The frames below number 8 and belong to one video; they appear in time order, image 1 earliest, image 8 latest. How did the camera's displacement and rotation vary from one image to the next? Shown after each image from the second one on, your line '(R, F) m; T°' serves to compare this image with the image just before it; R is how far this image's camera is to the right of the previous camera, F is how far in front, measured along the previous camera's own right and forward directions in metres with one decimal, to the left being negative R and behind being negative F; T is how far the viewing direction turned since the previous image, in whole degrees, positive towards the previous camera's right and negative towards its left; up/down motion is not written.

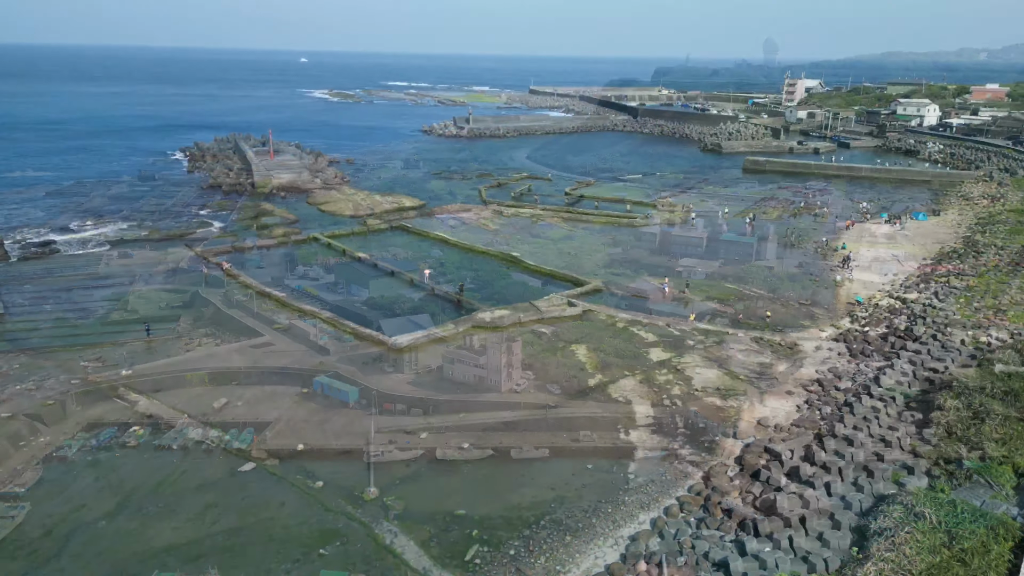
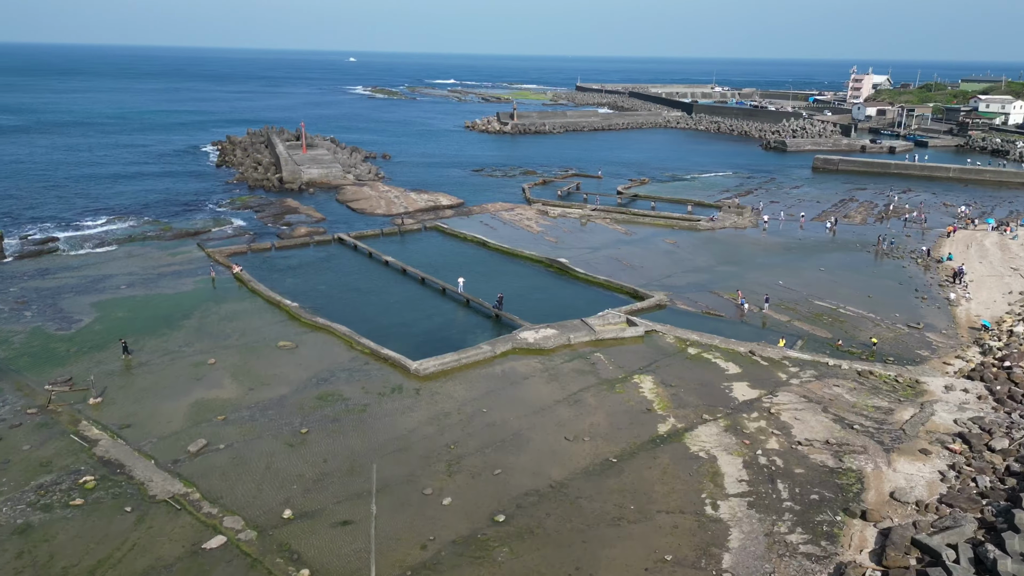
(-0.3, +4.8) m; -3°
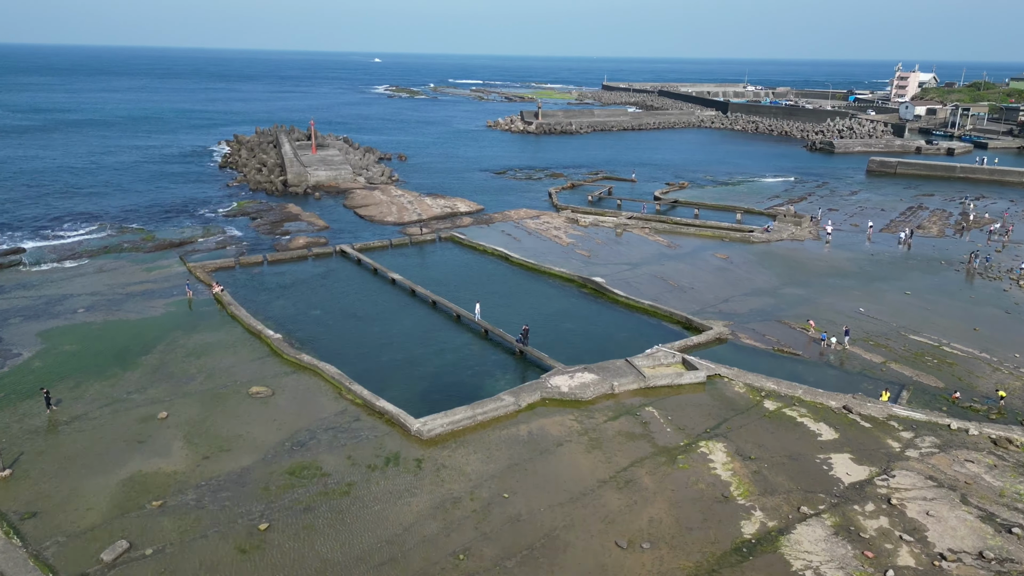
(-0.2, +4.9) m; -2°
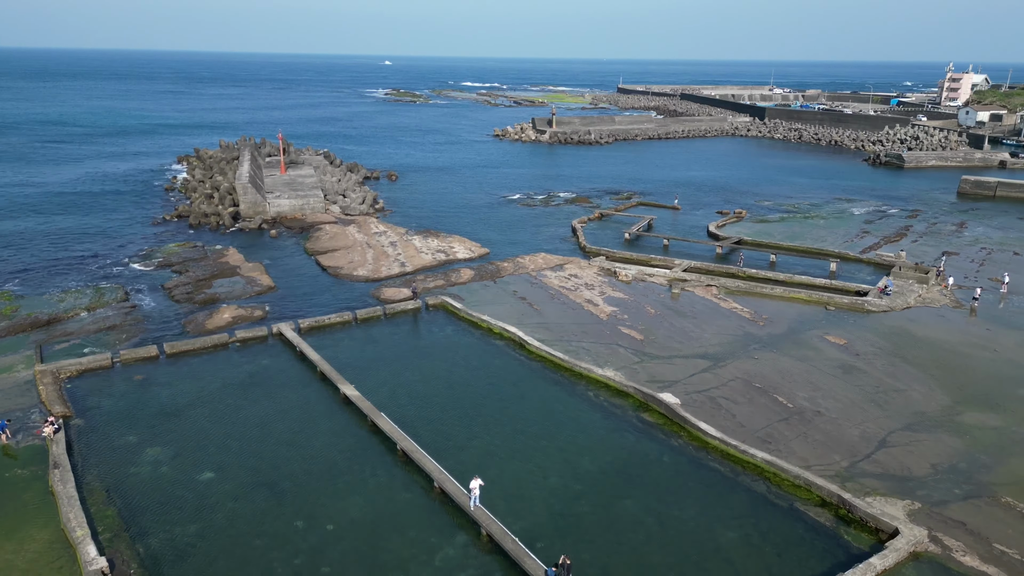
(-0.3, +10.4) m; -1°
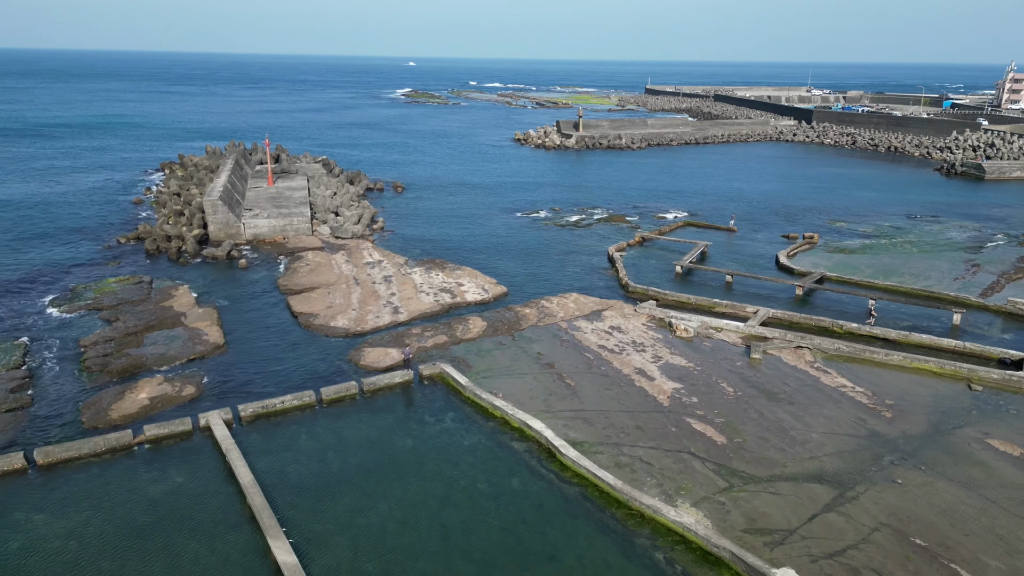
(-0.1, +6.7) m; -2°
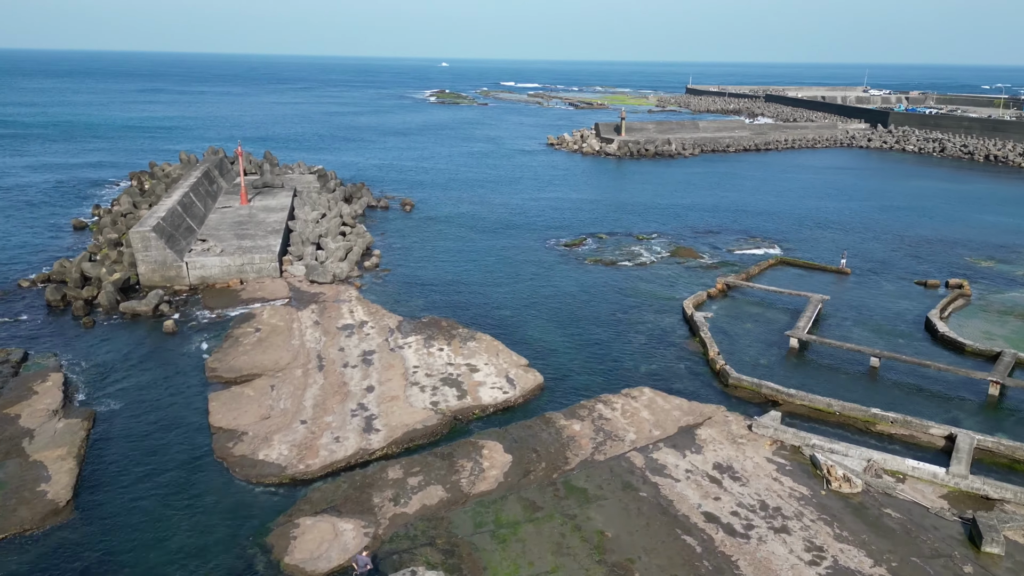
(-0.3, +8.7) m; -2°
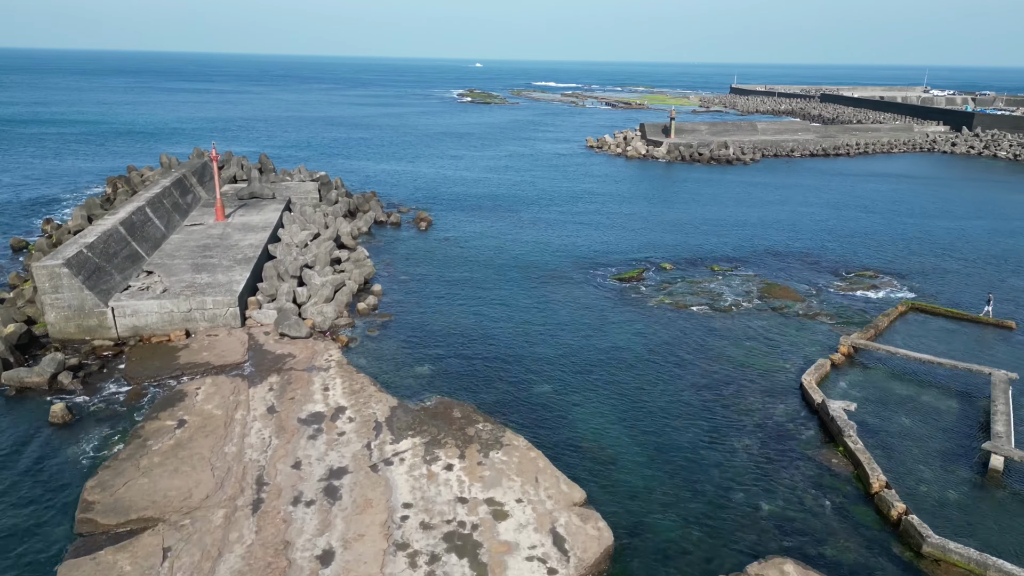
(-0.4, +6.7) m; -2°
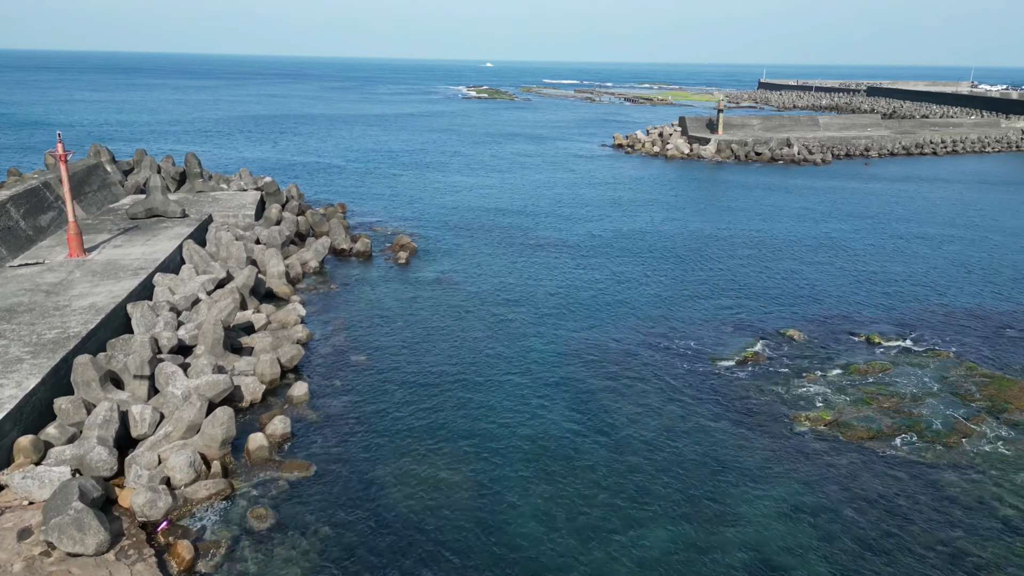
(-0.4, +9.7) m; -1°
